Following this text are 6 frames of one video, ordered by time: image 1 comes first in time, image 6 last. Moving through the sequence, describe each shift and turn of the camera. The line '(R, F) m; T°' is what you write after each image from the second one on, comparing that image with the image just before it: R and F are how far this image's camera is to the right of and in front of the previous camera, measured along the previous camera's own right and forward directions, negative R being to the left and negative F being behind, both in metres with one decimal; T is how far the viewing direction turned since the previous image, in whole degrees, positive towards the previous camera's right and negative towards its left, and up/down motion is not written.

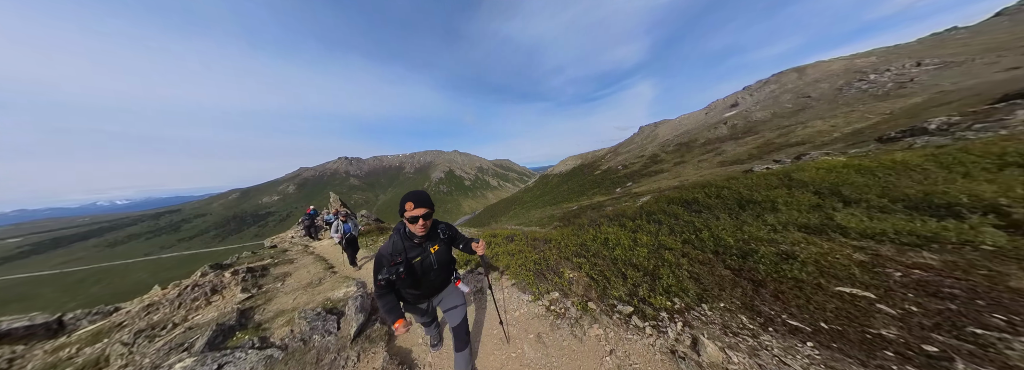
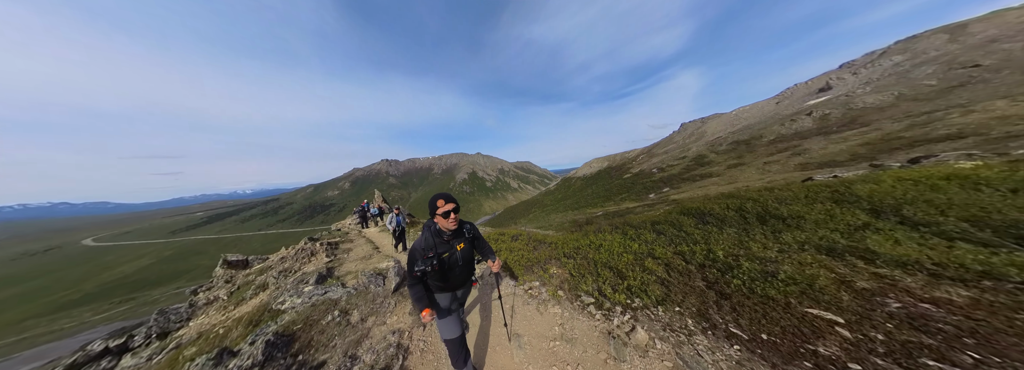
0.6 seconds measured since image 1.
(+1.1, -1.5) m; -8°
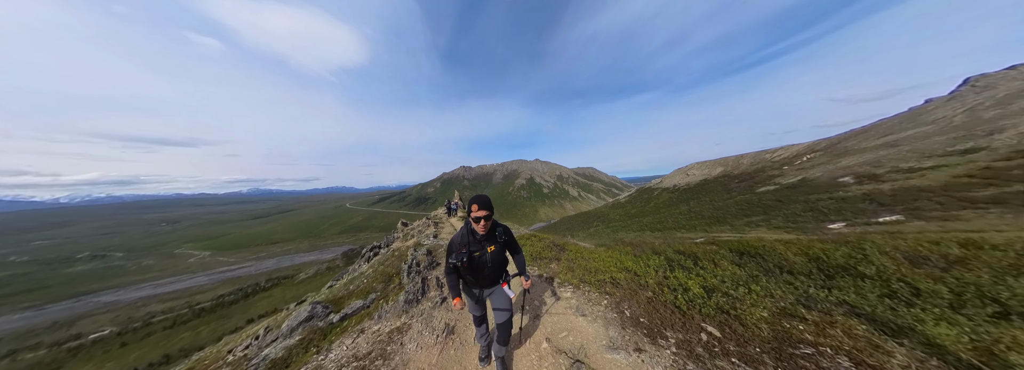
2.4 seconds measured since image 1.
(+3.2, -5.1) m; -19°
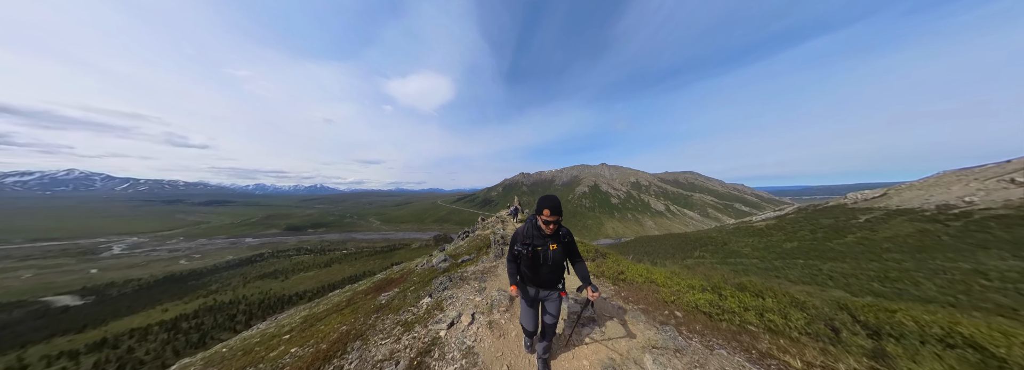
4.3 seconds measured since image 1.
(+1.1, -6.6) m; -17°
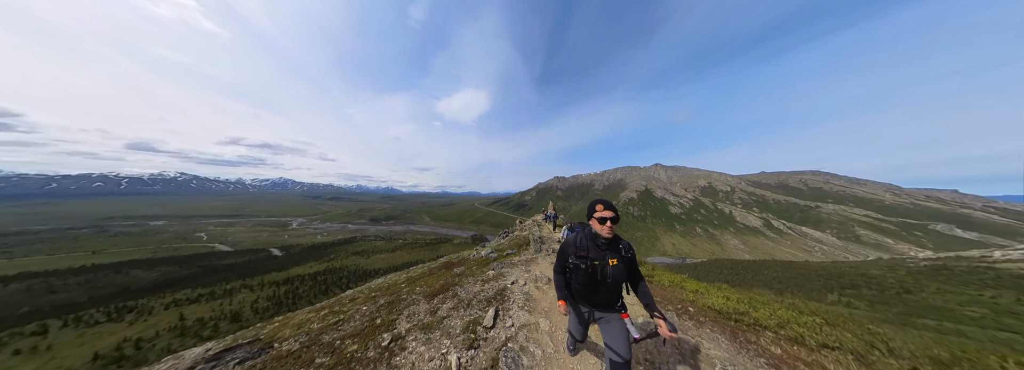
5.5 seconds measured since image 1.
(+0.7, -2.6) m; -11°
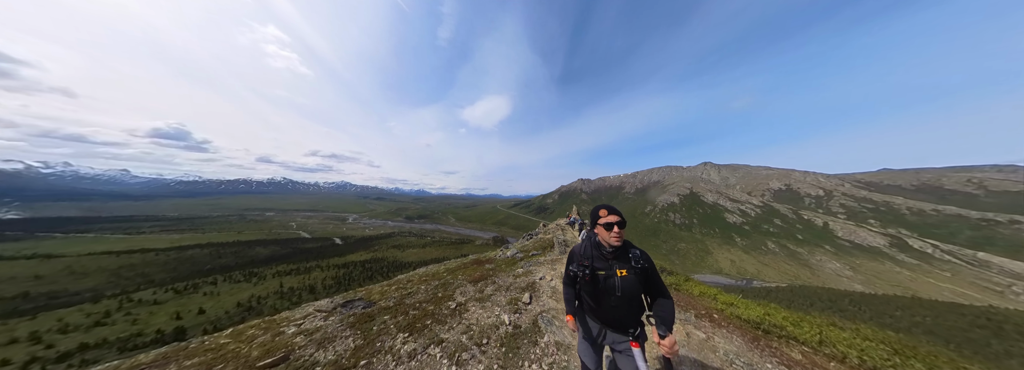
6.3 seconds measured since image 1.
(+3.8, -0.1) m; -11°
